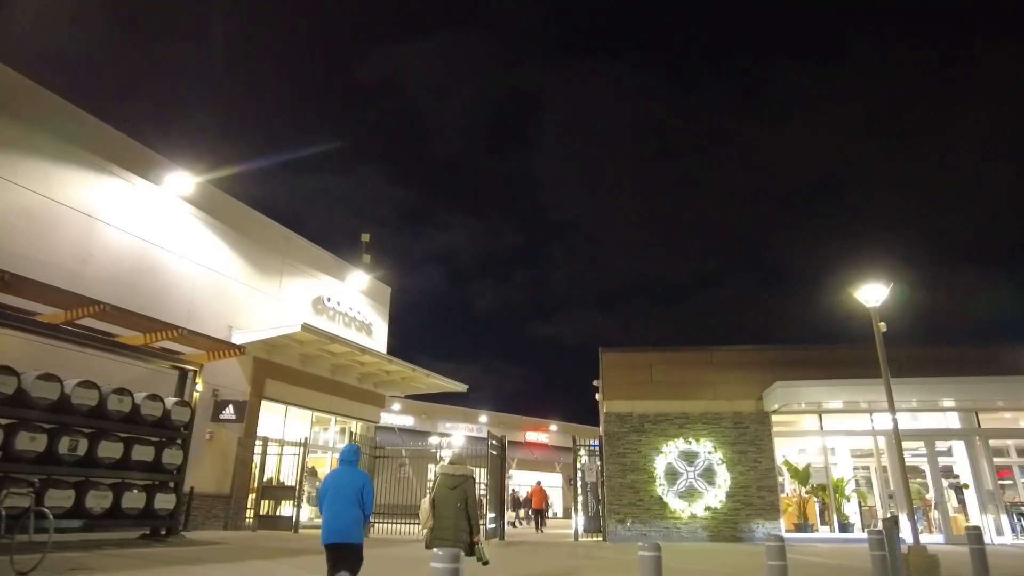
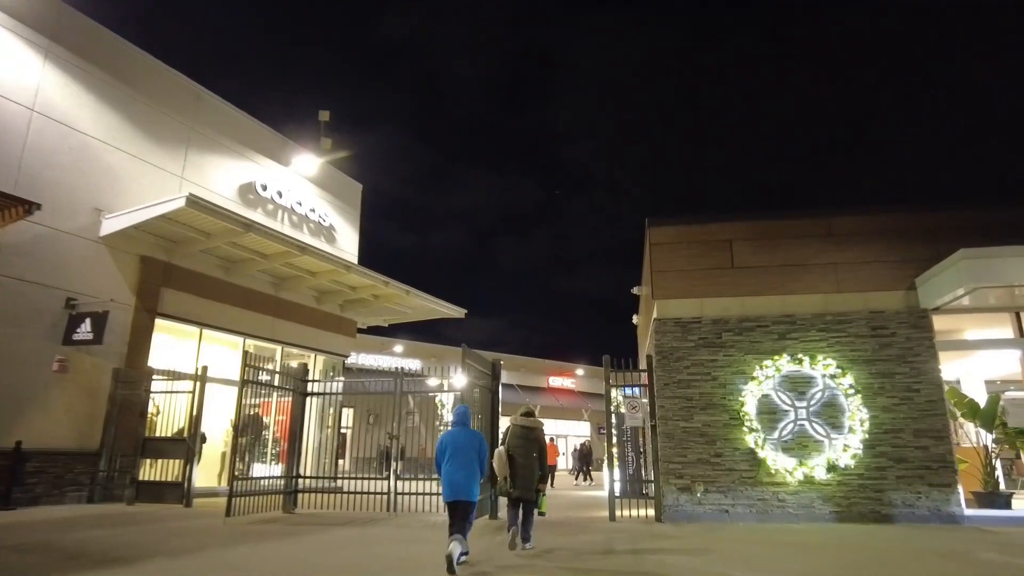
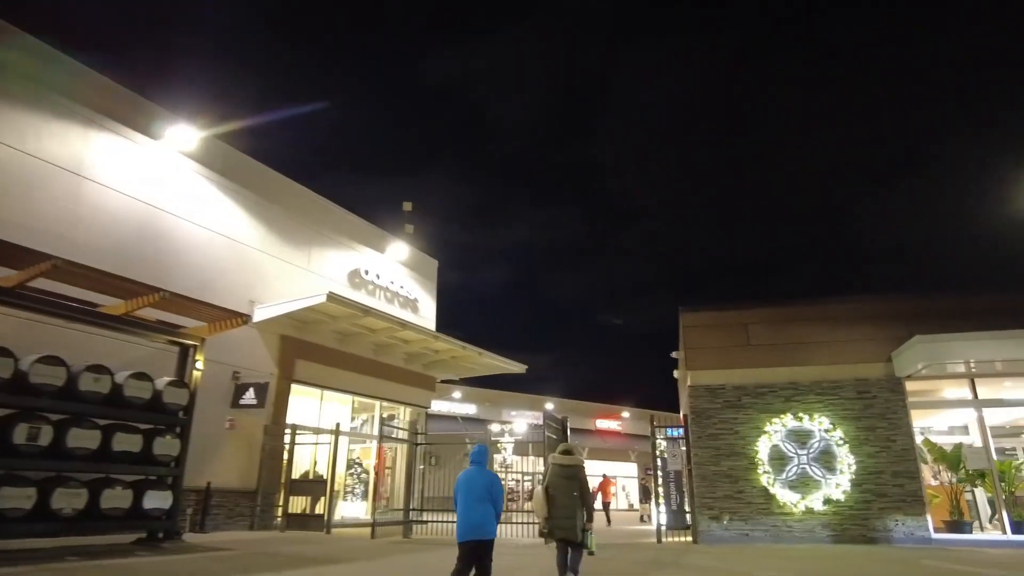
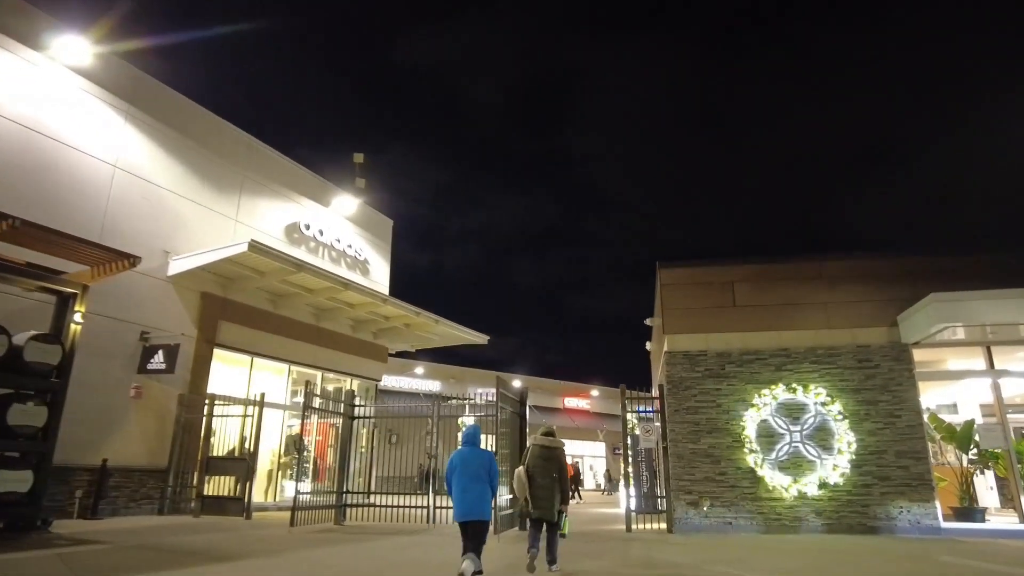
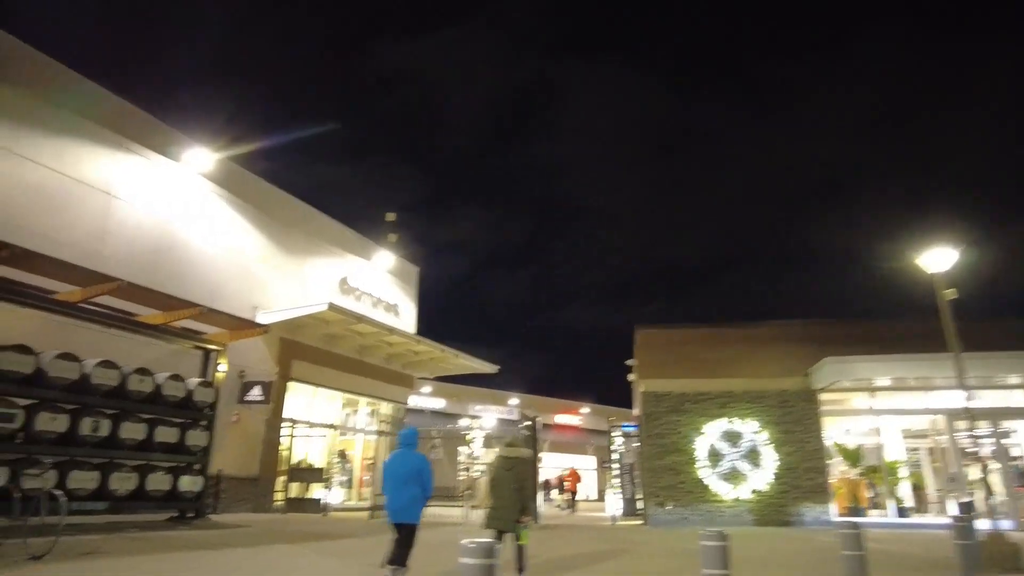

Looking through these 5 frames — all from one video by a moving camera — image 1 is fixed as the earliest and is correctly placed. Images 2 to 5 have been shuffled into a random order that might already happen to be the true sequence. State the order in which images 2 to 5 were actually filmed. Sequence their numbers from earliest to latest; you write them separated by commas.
5, 3, 4, 2
